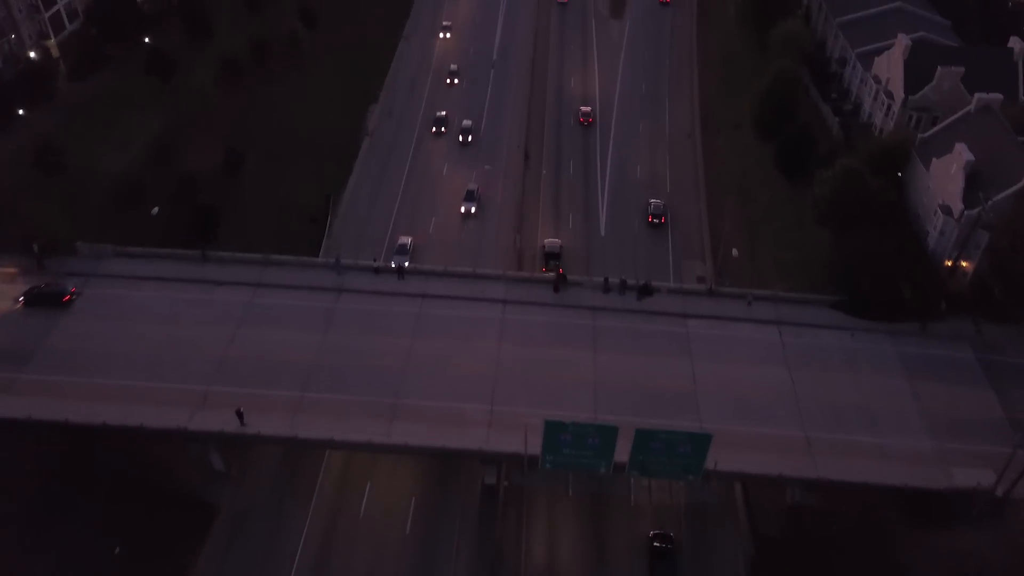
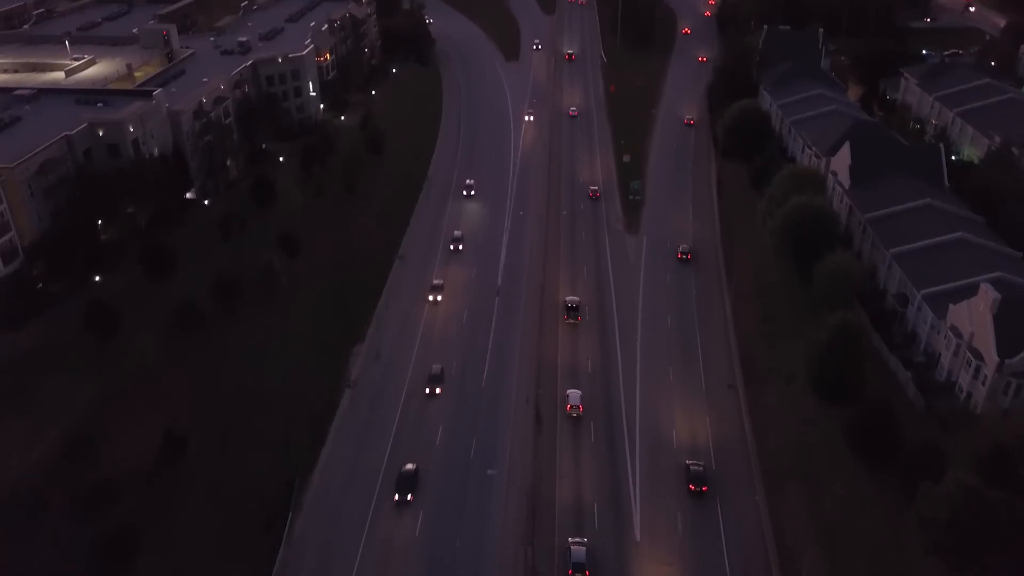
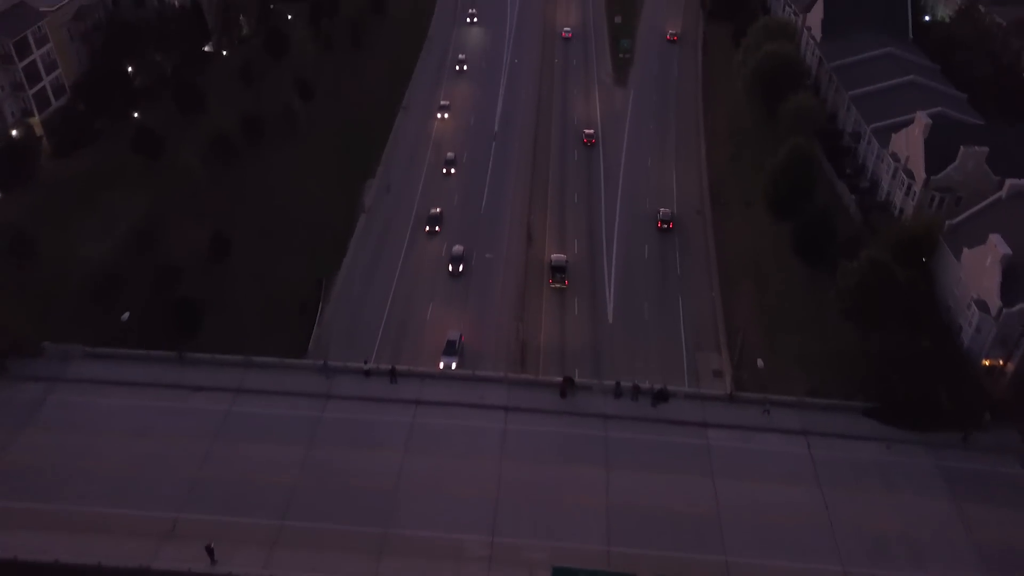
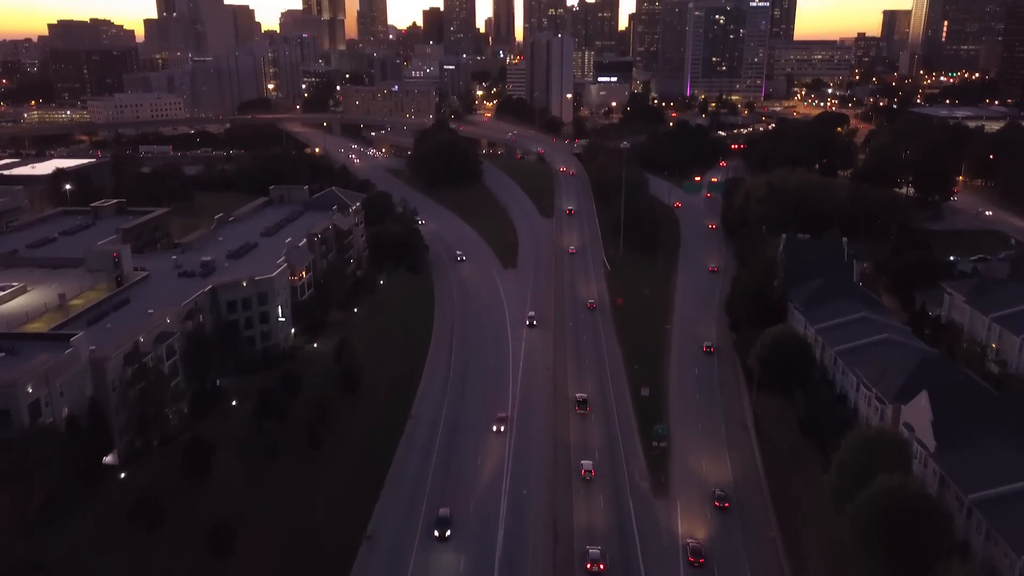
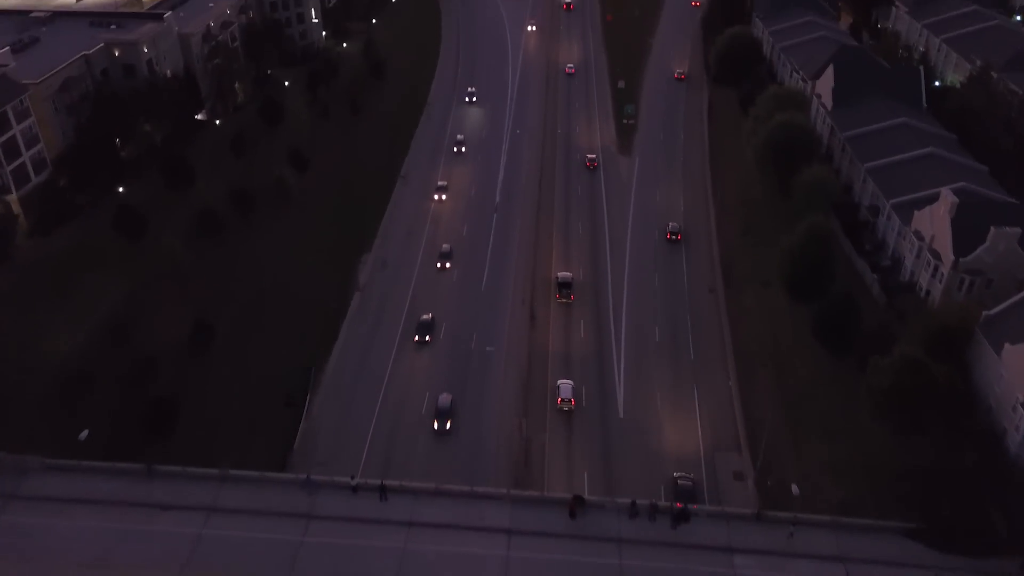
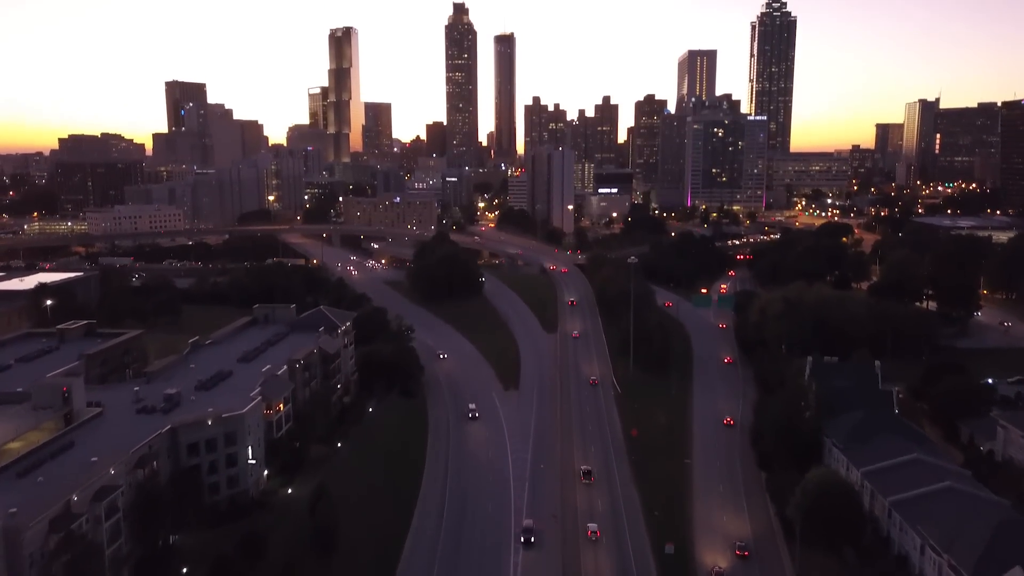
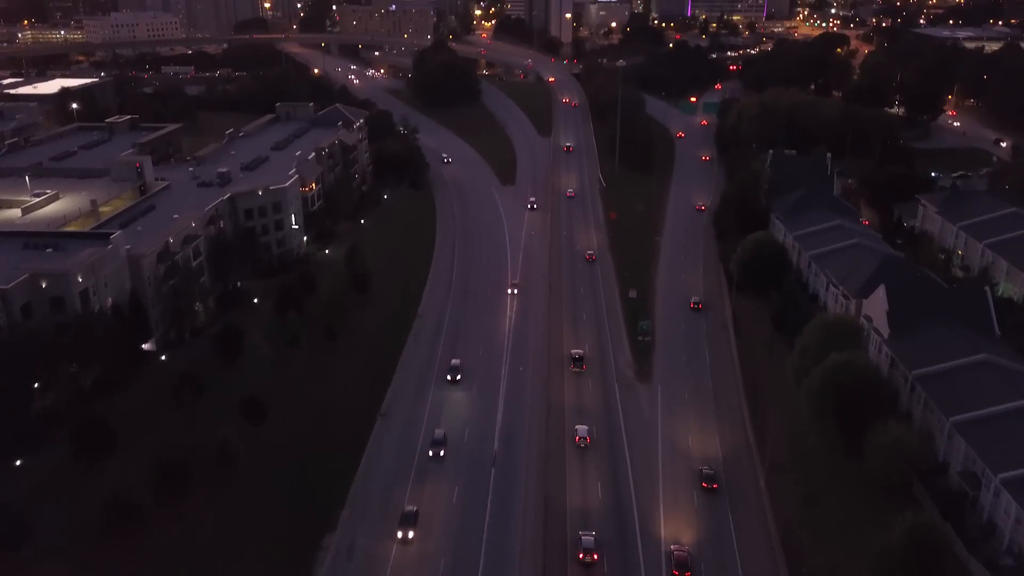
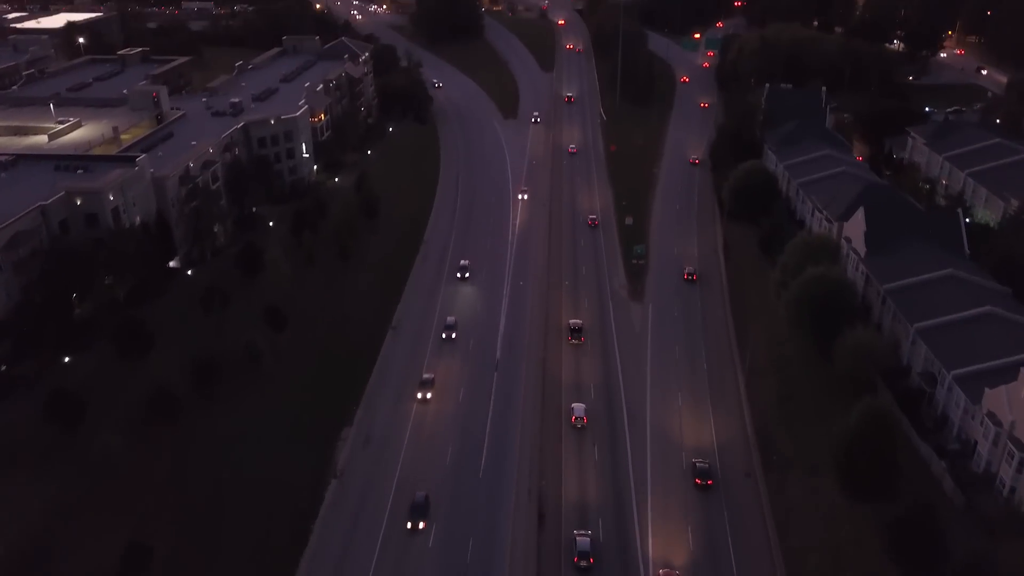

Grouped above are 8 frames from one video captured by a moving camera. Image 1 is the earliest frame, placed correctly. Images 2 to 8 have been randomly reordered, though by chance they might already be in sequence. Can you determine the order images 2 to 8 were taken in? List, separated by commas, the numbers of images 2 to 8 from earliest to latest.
3, 5, 2, 8, 7, 4, 6
